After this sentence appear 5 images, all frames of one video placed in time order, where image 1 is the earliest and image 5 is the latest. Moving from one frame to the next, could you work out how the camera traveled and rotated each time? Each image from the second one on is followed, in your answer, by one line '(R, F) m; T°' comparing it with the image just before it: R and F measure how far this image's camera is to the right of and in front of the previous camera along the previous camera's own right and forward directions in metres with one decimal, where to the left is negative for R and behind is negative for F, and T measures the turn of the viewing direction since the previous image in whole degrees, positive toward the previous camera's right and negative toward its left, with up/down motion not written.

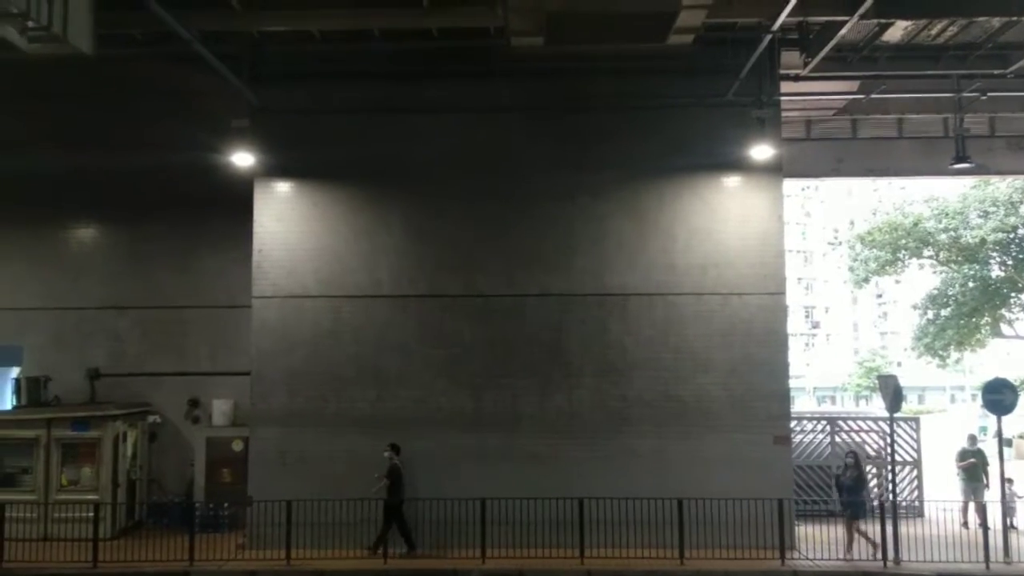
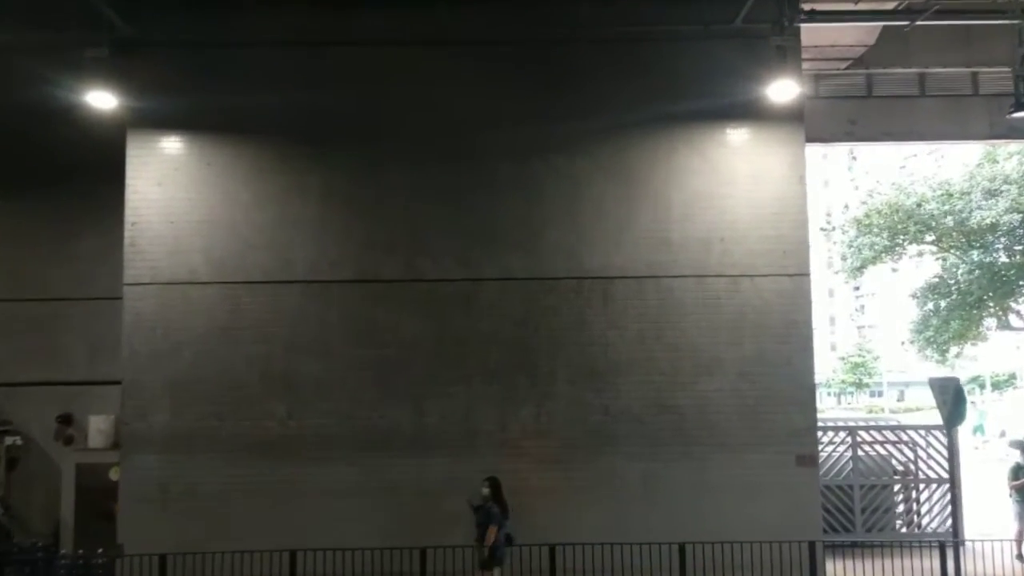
(+0.2, +2.3) m; +2°
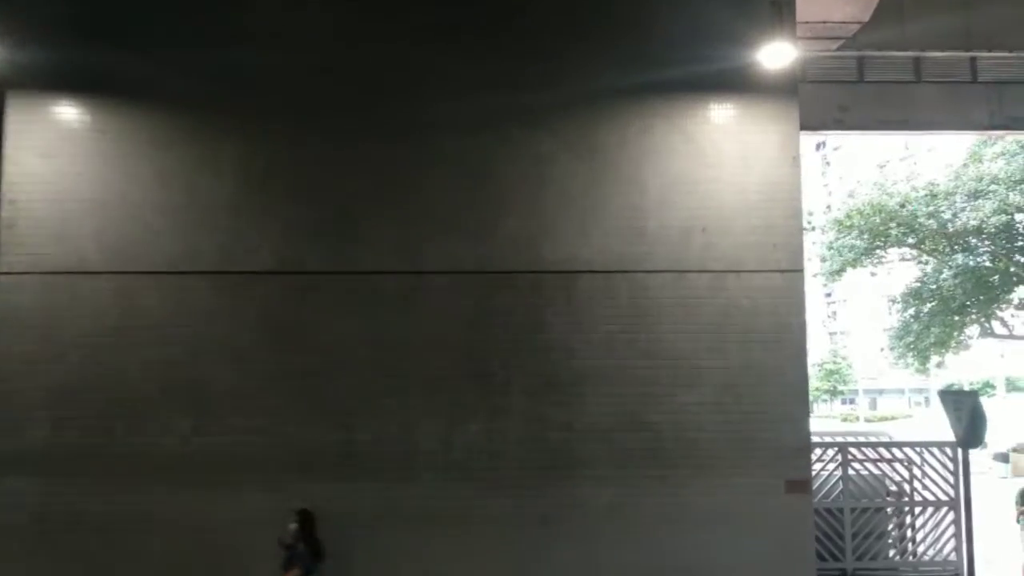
(+0.2, +1.2) m; +2°
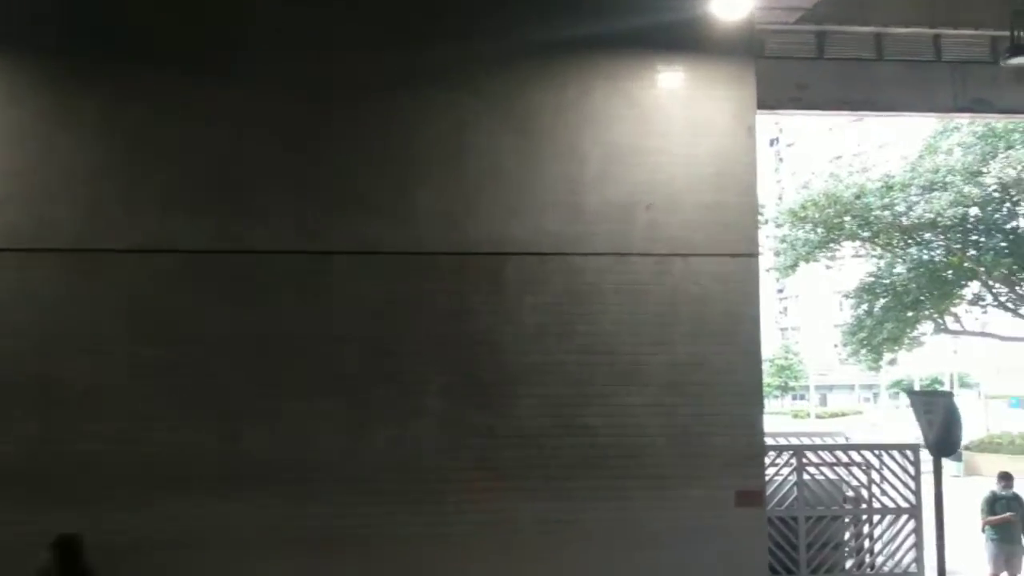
(+0.3, +0.9) m; +3°
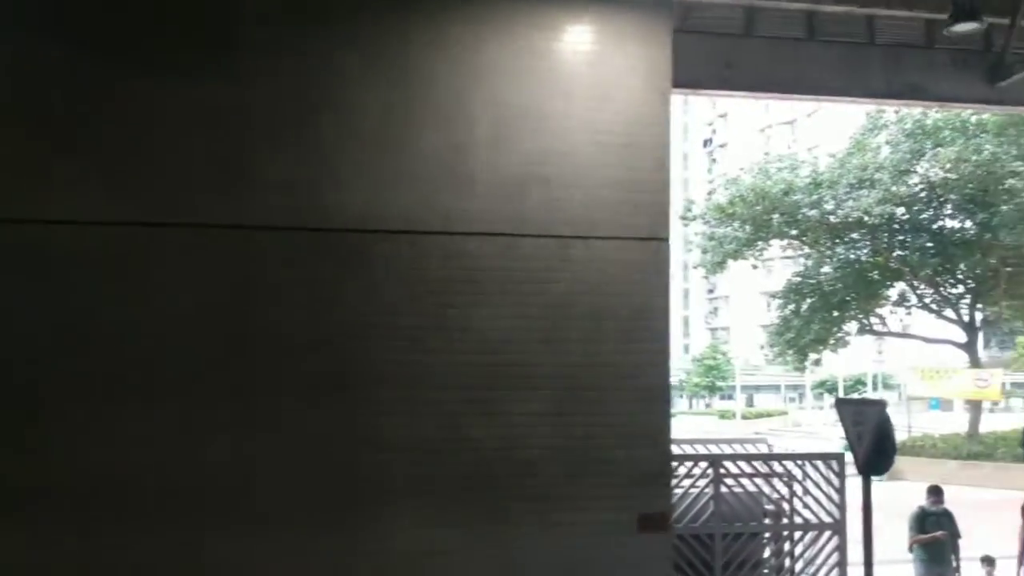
(+0.4, +1.0) m; +4°
